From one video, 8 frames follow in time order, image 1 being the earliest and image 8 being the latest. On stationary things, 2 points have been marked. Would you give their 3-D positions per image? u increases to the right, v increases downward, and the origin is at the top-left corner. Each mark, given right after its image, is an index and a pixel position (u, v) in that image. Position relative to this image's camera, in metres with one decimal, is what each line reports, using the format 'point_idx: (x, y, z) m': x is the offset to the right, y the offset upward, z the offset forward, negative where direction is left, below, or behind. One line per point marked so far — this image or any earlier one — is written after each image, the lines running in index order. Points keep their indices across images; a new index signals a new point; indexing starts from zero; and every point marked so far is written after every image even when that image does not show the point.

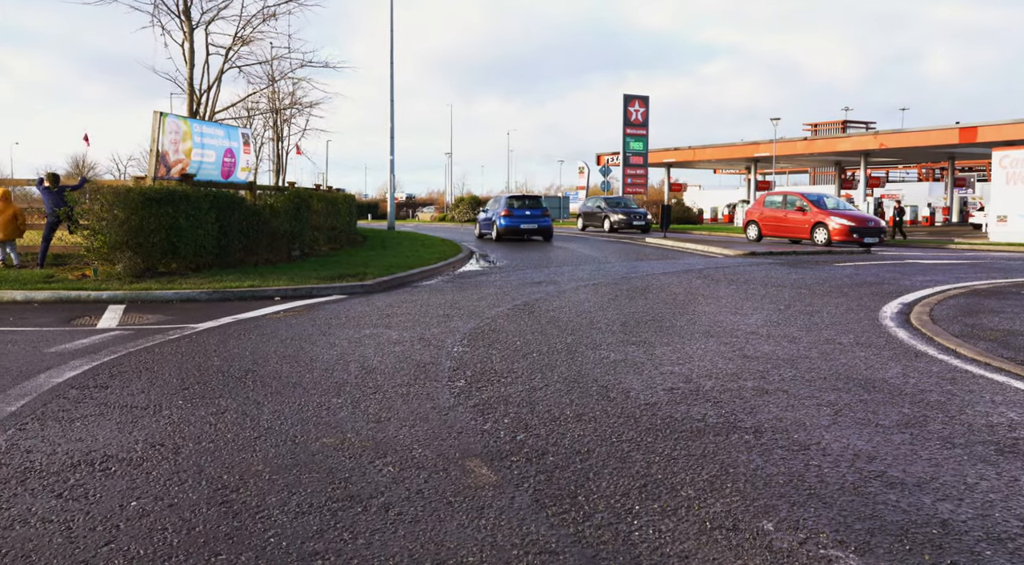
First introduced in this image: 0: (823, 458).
0: (+1.5, -0.9, +3.8) m
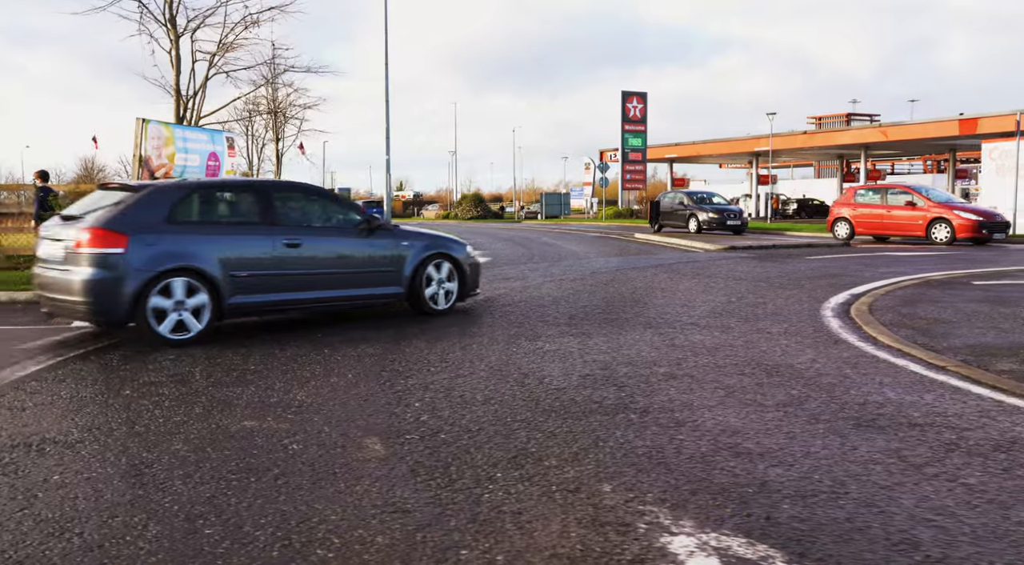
0: (+1.0, -0.8, +4.2) m
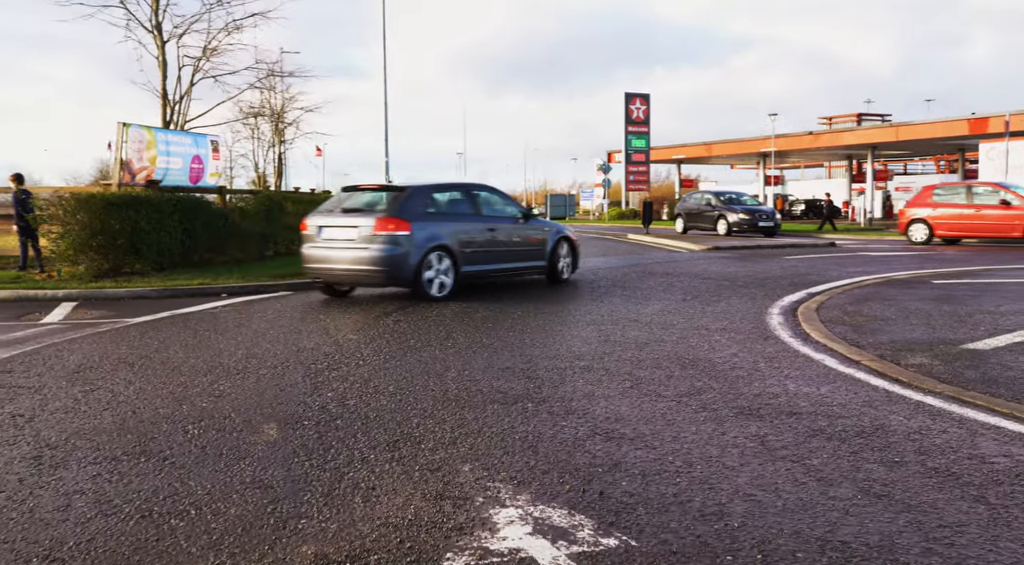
0: (+0.3, -0.8, +4.3) m
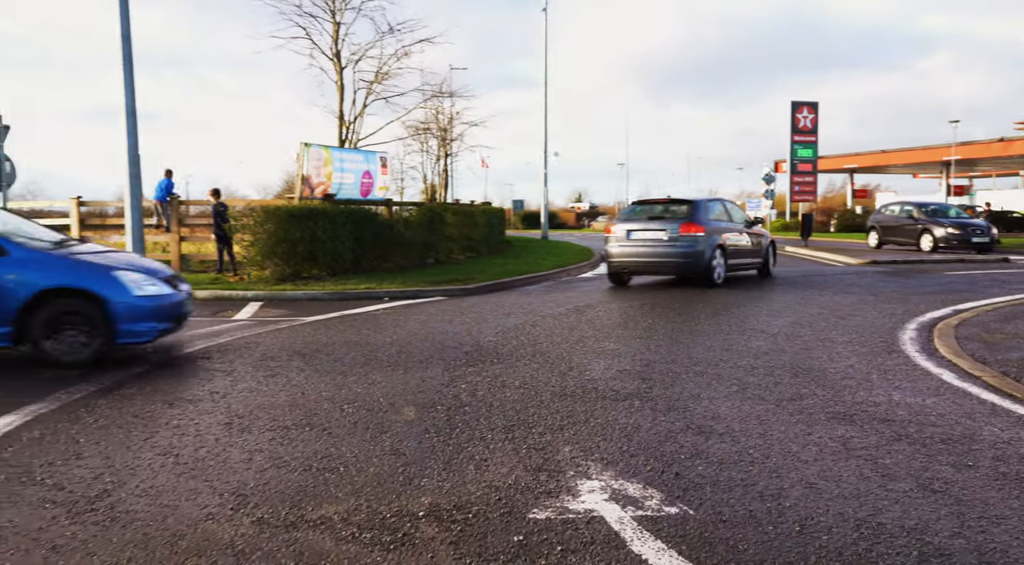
0: (+1.0, -0.8, +4.8) m
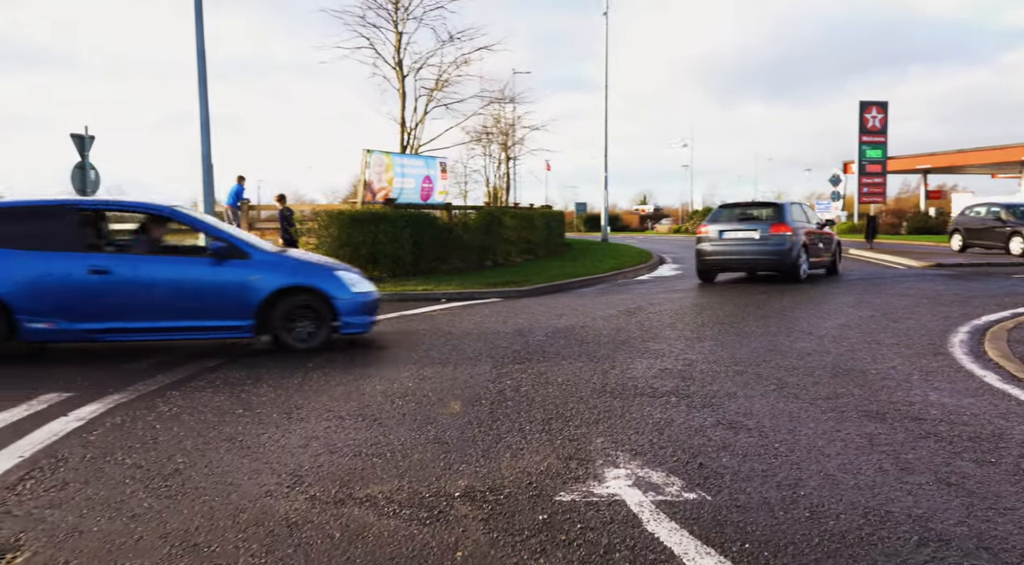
0: (+1.2, -0.8, +5.0) m
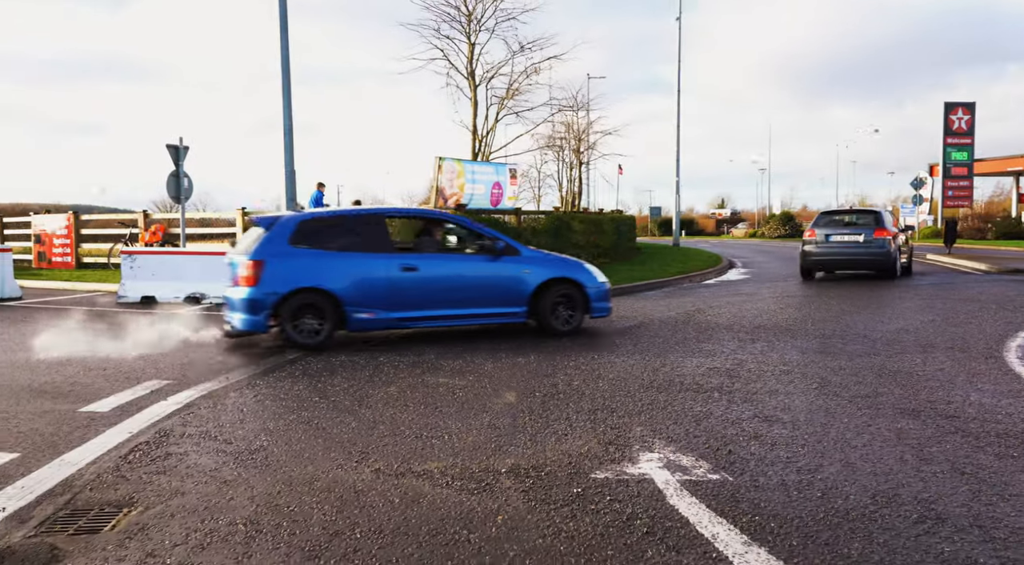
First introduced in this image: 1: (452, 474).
0: (+1.6, -0.8, +5.2) m
1: (-0.3, -0.9, +3.8) m
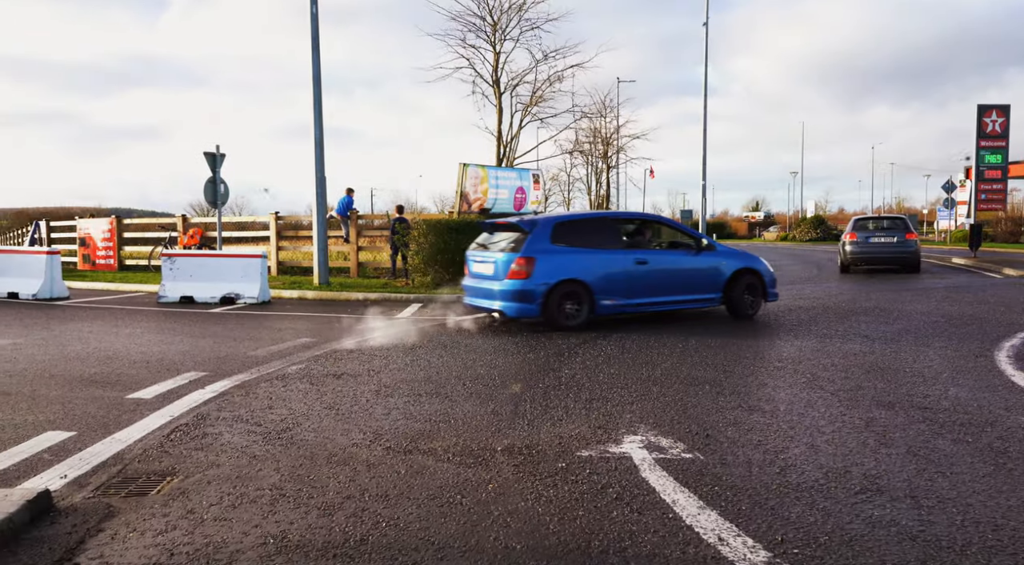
0: (+1.6, -0.8, +5.6) m
1: (-0.3, -0.9, +4.3) m
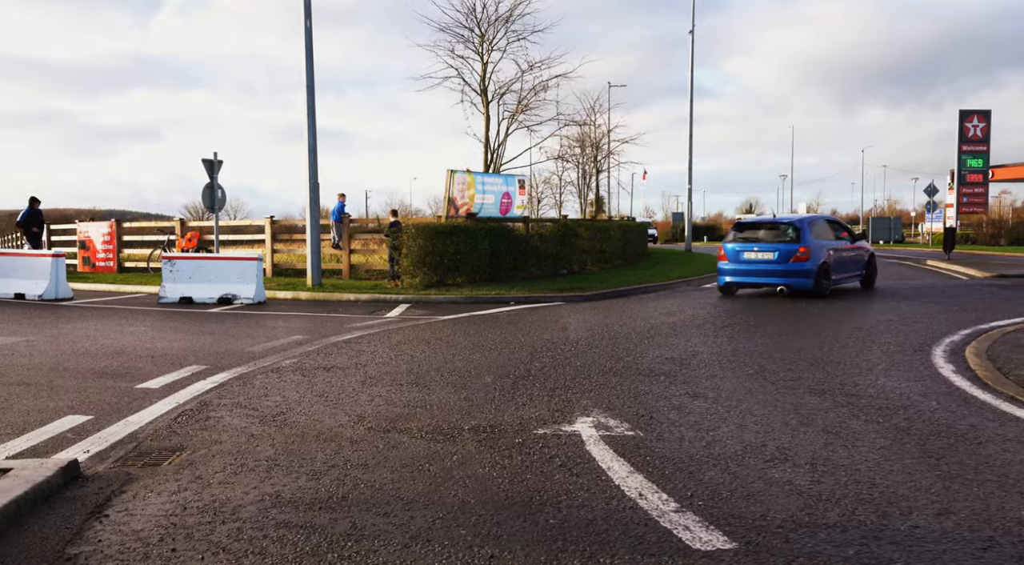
0: (+1.4, -0.8, +6.3) m
1: (-0.5, -0.9, +4.9) m
